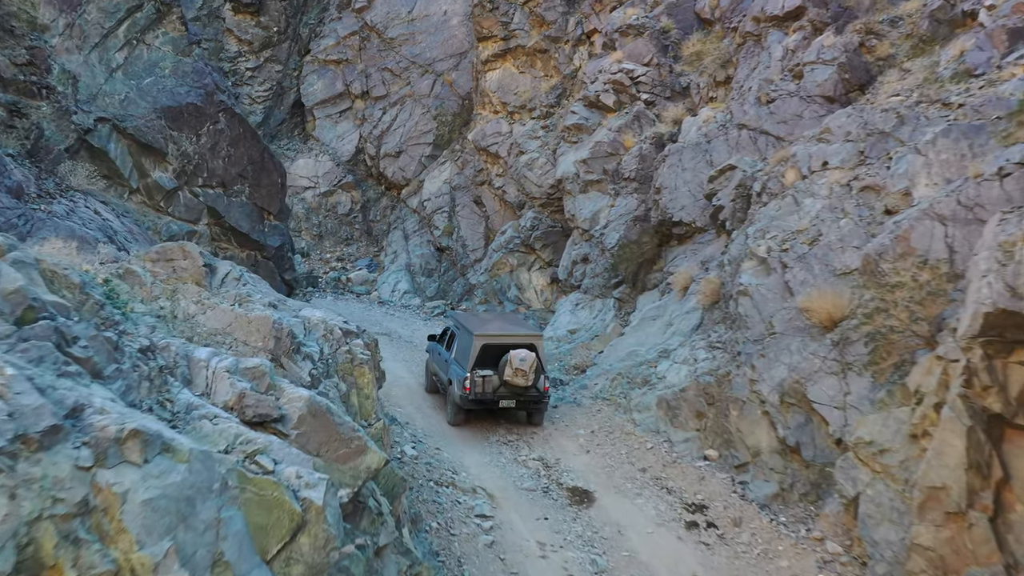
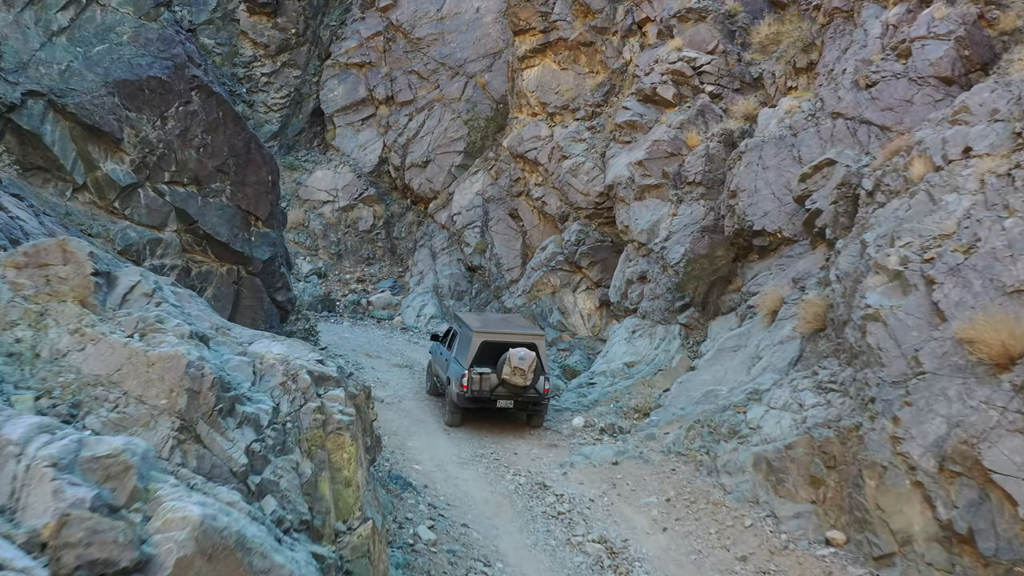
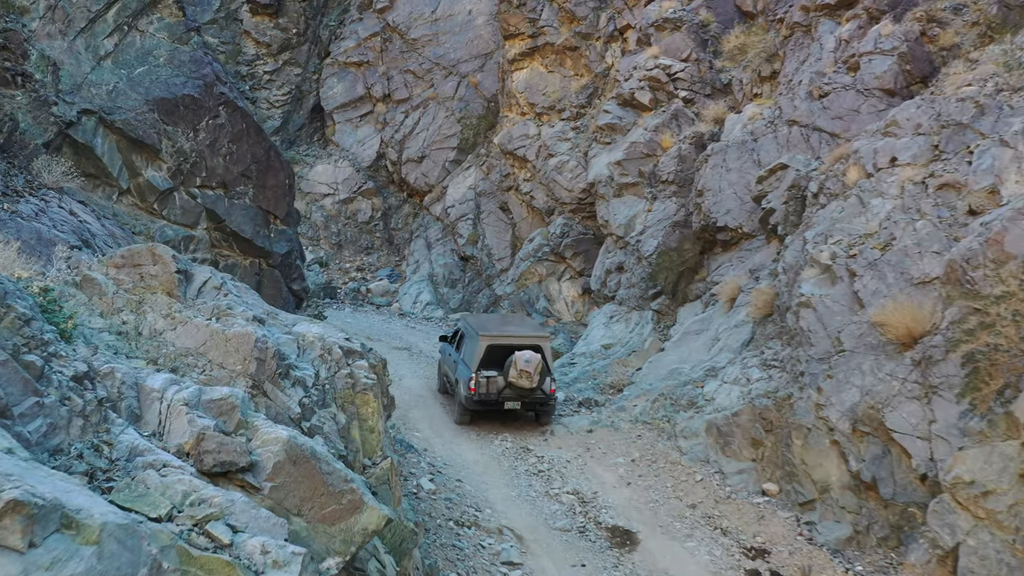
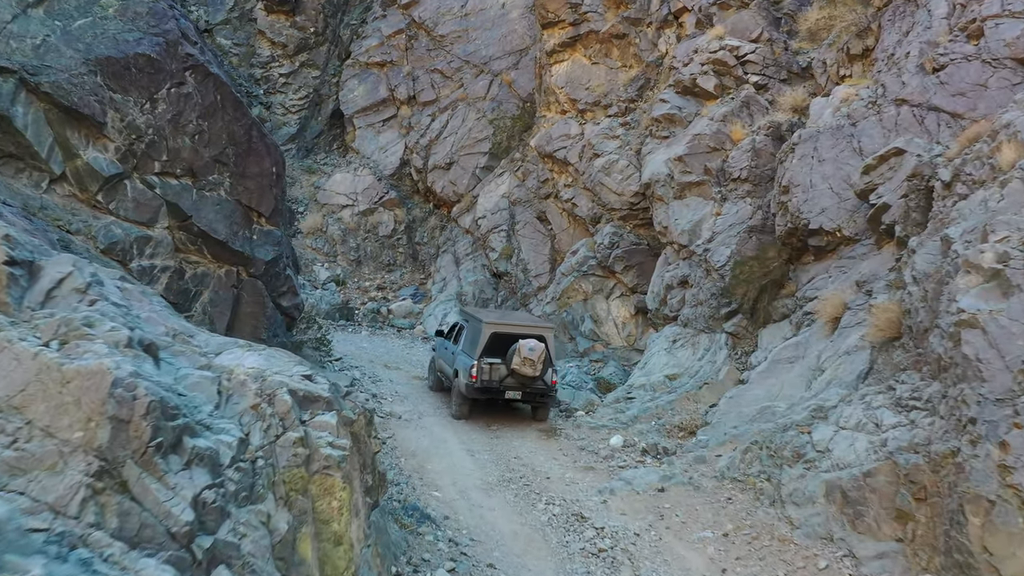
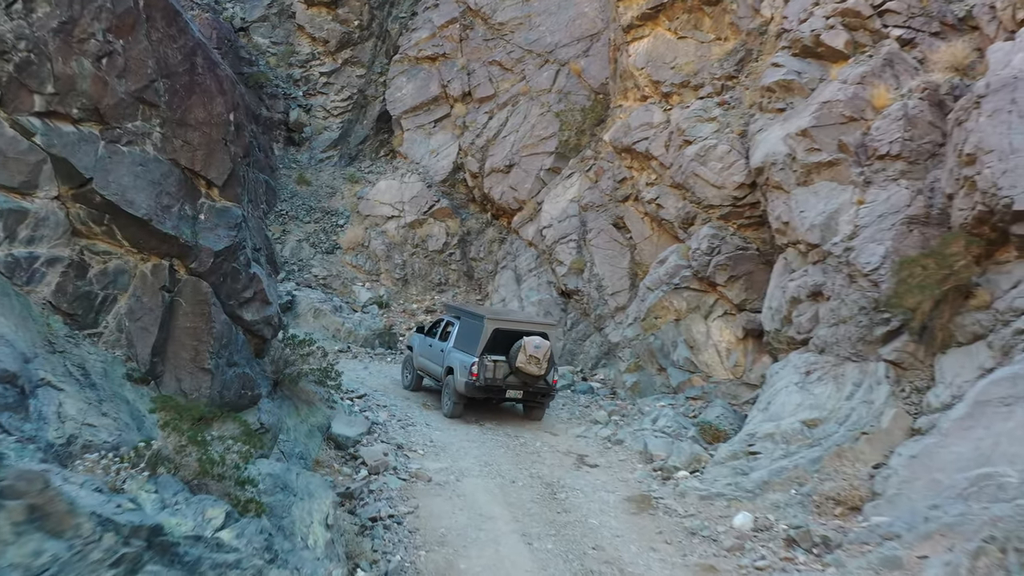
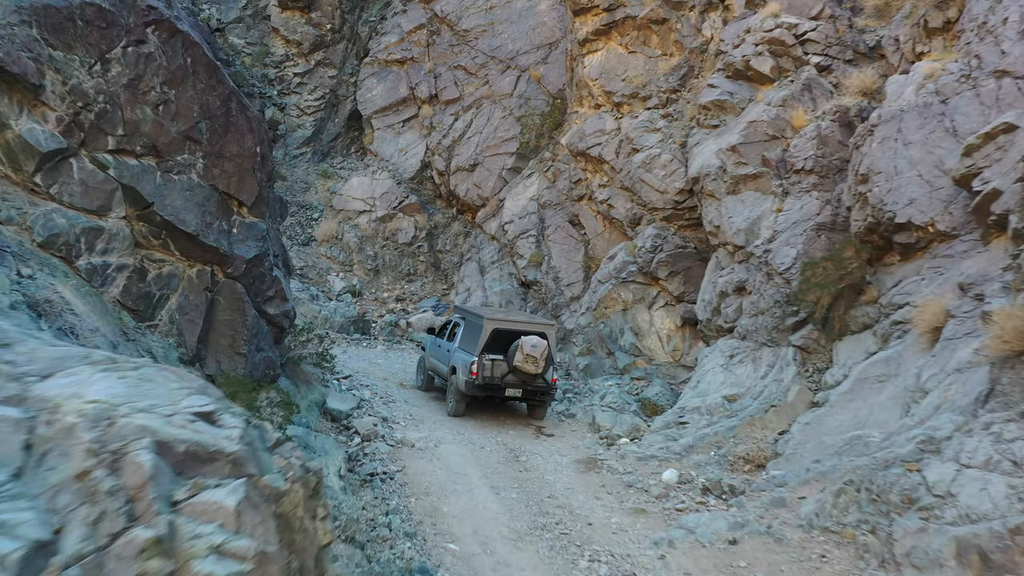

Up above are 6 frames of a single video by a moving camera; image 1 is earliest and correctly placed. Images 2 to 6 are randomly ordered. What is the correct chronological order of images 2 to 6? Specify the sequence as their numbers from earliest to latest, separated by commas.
3, 2, 4, 6, 5
